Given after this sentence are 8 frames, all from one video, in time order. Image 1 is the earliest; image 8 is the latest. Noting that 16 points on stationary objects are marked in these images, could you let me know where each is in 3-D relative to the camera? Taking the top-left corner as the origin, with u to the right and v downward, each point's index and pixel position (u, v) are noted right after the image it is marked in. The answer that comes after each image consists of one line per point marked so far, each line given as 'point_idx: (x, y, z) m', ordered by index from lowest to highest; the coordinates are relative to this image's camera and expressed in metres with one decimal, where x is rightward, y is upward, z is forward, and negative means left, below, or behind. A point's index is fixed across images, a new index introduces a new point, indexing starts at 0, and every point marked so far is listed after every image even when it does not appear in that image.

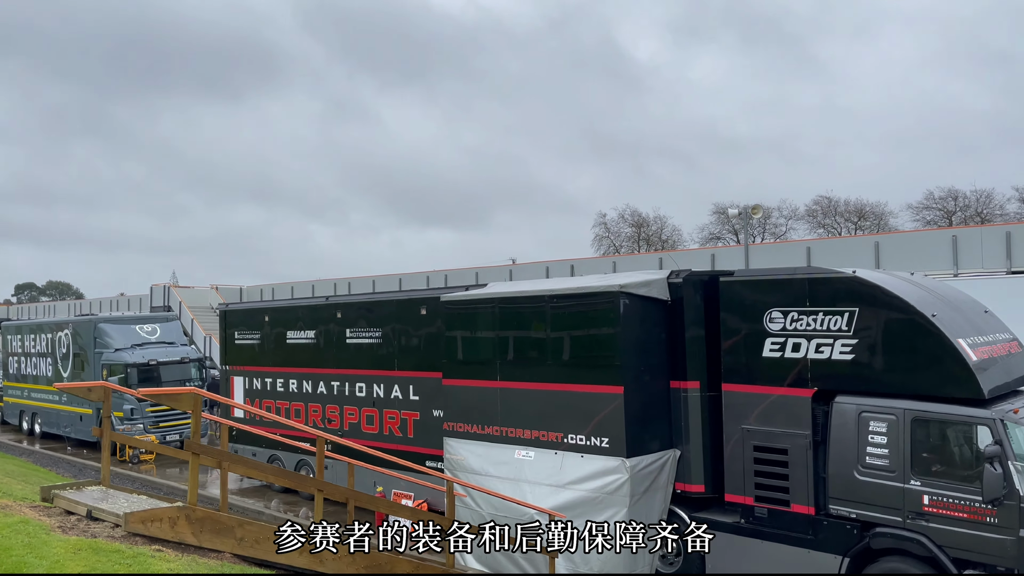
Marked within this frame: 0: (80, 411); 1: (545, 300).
0: (-10.5, -3.0, +19.3) m
1: (+0.4, -0.1, +8.6) m
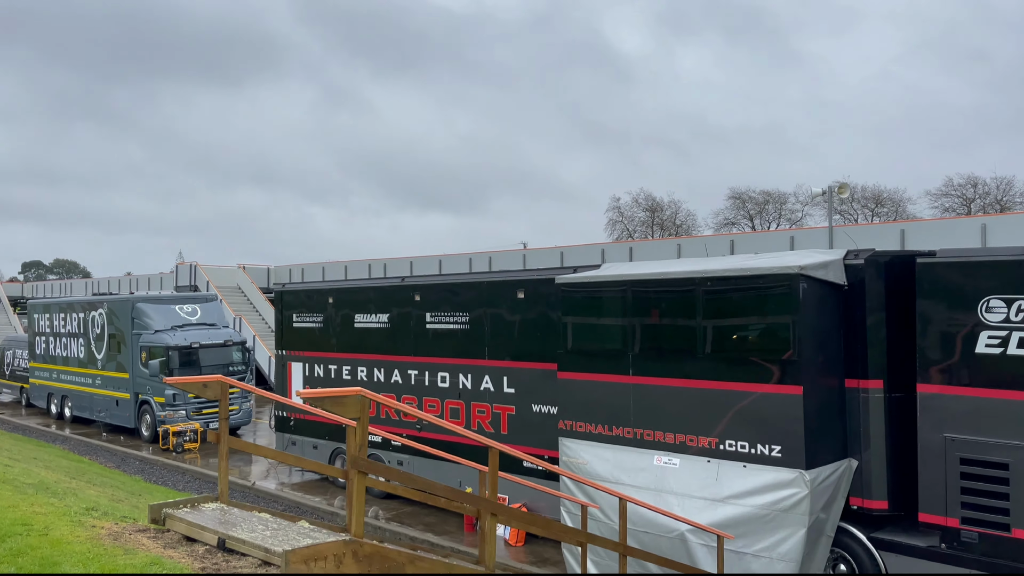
0: (-9.1, -2.5, +18.2) m
1: (+1.7, 0.0, +7.5) m
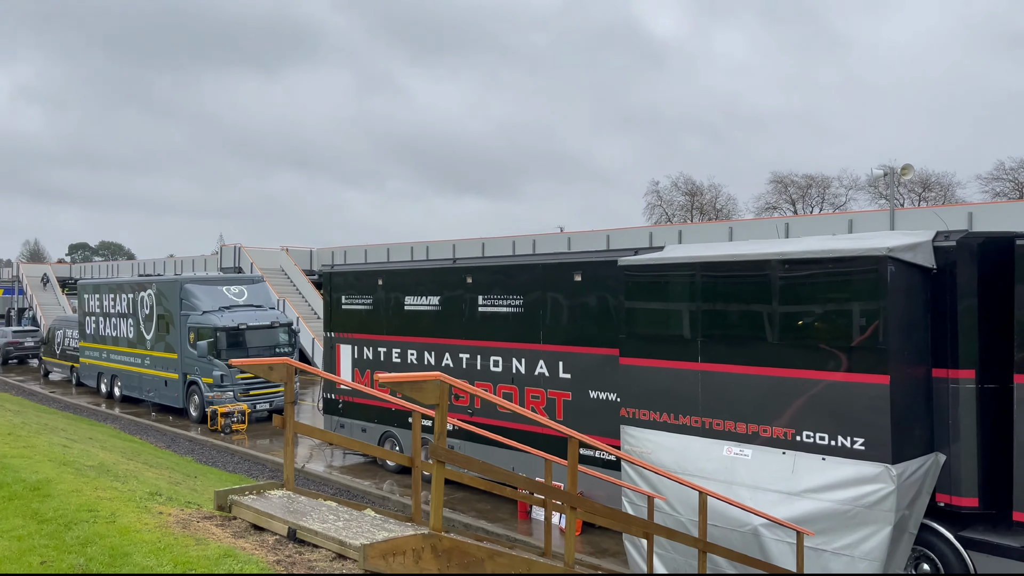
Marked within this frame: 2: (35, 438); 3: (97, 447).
0: (-8.1, -2.0, +18.4) m
1: (+2.3, +0.2, +7.1) m
2: (-4.2, -1.3, +7.1) m
3: (-4.3, -1.6, +8.1) m
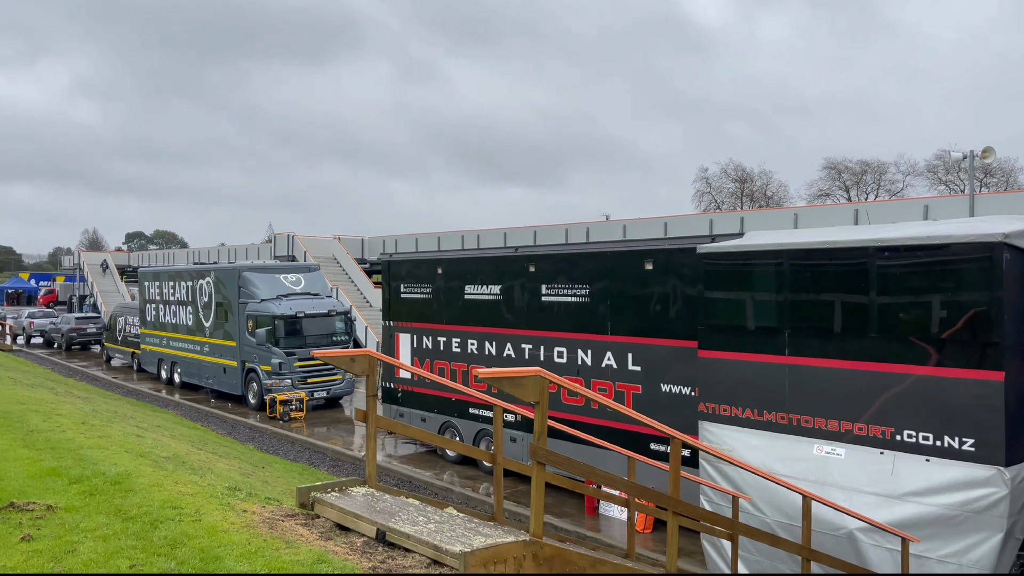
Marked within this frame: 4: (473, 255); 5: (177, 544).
0: (-6.8, -1.7, +18.5) m
1: (+3.0, +0.3, +6.7) m
2: (-3.6, -1.2, +7.0) m
3: (-3.5, -1.5, +8.1) m
4: (-0.6, +0.5, +11.9) m
5: (-1.5, -1.1, +3.5) m
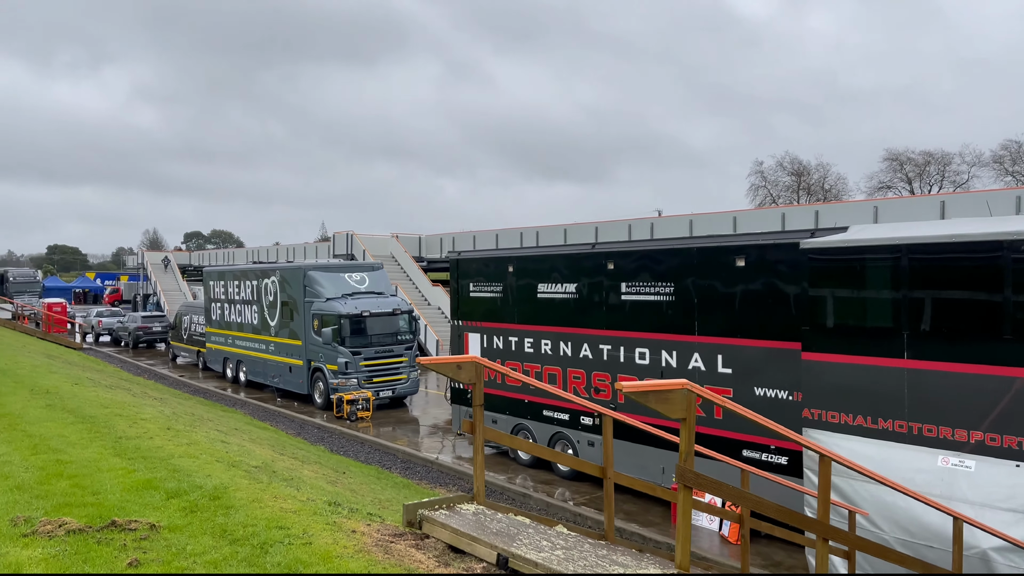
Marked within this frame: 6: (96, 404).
0: (-5.2, -1.7, +18.5) m
1: (+3.8, +0.3, +6.1) m
2: (-2.8, -1.2, +6.9) m
3: (-2.7, -1.5, +7.9) m
4: (+0.5, +0.5, +11.5) m
5: (-0.9, -1.1, +3.2) m
6: (-4.0, -1.1, +7.6) m
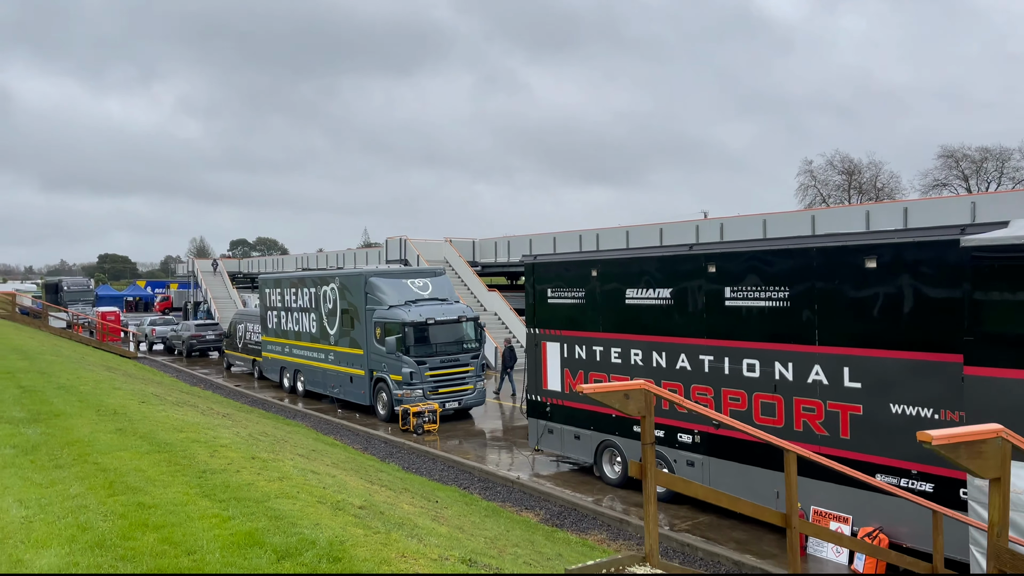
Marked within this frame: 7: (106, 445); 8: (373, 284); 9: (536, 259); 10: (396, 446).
0: (-3.7, -1.9, +17.9) m
1: (+4.6, +0.3, +5.0) m
2: (-1.8, -1.3, +6.1) m
3: (-1.7, -1.6, +7.2) m
4: (+1.7, +0.5, +10.7) m
5: (-0.2, -1.2, +2.4) m
6: (-3.0, -1.2, +7.0) m
7: (-3.0, -1.2, +5.9) m
8: (-3.0, +0.1, +16.9) m
9: (+0.4, +0.5, +12.4) m
10: (-2.1, -2.8, +14.2) m
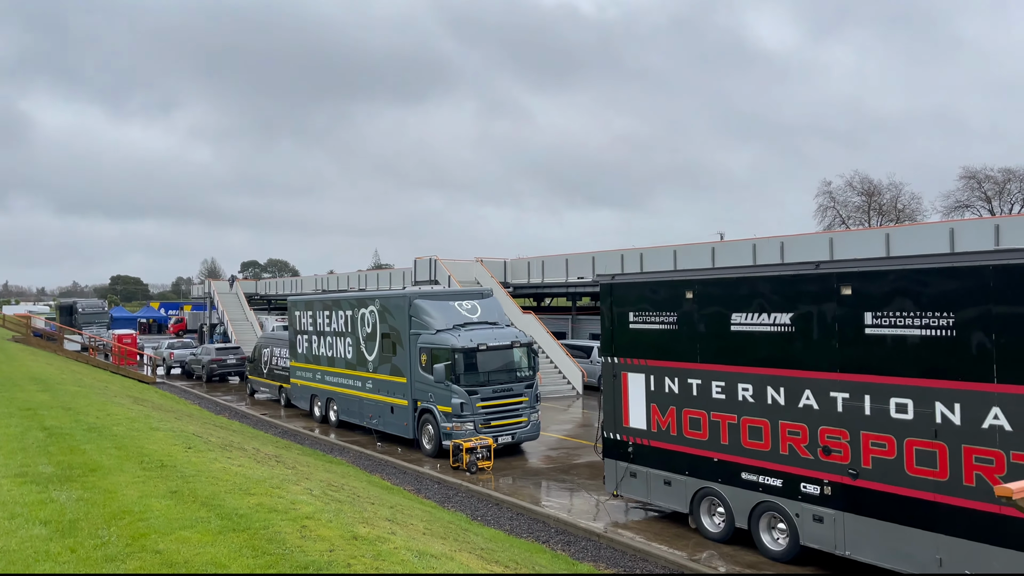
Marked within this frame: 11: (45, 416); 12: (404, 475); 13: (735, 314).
0: (-2.6, -2.4, +16.6) m
1: (+5.6, +0.1, +3.7) m
2: (-0.8, -1.5, +4.8) m
3: (-0.6, -1.8, +5.8) m
4: (+2.7, +0.2, +9.3) m
5: (+0.8, -1.3, +1.1) m
6: (-2.0, -1.4, +5.6) m
7: (-2.0, -1.3, +4.5) m
8: (-1.9, -0.4, +15.6) m
9: (+1.5, +0.1, +11.1) m
10: (-1.0, -3.2, +12.9) m
11: (-5.1, -1.4, +8.5) m
12: (-1.9, -3.2, +13.7) m
13: (+2.7, -0.3, +9.4) m
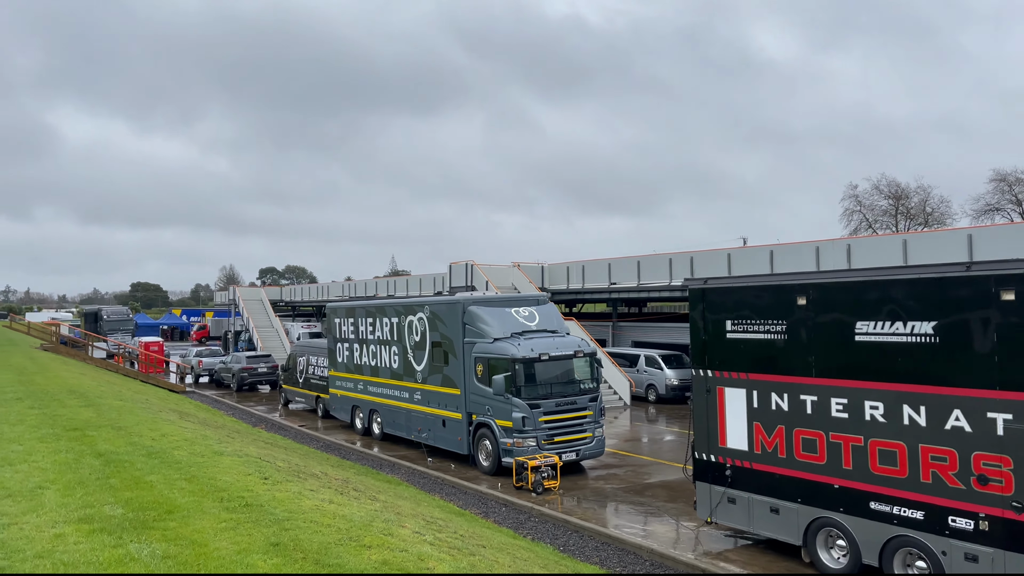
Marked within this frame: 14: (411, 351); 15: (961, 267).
0: (-1.4, -2.5, +15.6) m
1: (+6.5, +0.1, +2.6) m
2: (+0.1, -1.5, +3.8) m
3: (+0.3, -1.8, +4.9) m
4: (+3.7, +0.1, +8.3) m
5: (+1.7, -1.3, 0.0) m
6: (-1.0, -1.4, +4.7) m
7: (-1.1, -1.3, +3.6) m
8: (-0.7, -0.5, +14.6) m
9: (+2.5, 0.0, +10.1) m
10: (+0.1, -3.3, +11.9) m
11: (-4.0, -1.4, +7.6) m
12: (-0.7, -3.3, +12.7) m
13: (+3.7, -0.4, +8.3) m
14: (-2.1, -1.3, +16.6) m
15: (+4.3, +0.2, +7.6) m
